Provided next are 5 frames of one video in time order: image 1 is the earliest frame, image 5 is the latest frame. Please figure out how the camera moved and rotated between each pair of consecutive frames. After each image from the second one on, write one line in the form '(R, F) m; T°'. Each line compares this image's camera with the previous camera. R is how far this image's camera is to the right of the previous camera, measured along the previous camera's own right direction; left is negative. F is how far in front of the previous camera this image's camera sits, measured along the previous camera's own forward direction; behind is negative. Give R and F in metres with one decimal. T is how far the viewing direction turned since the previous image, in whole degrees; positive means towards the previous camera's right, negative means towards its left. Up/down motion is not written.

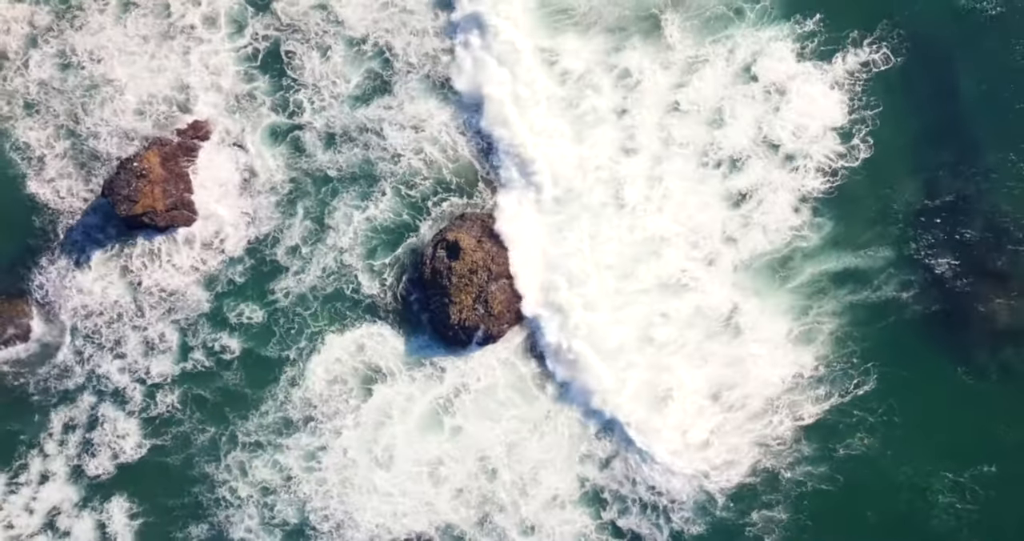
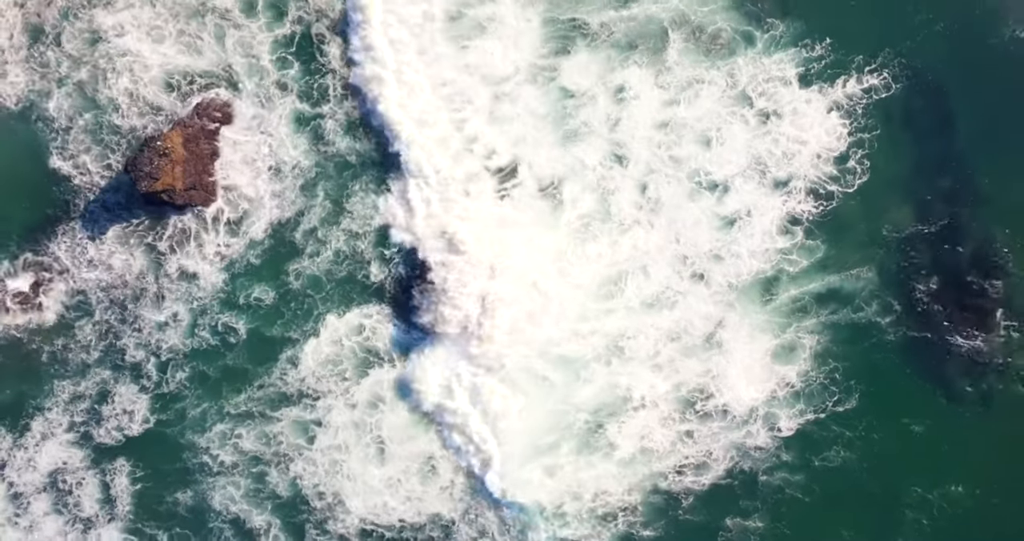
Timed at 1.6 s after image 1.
(+0.8, -0.7) m; -2°
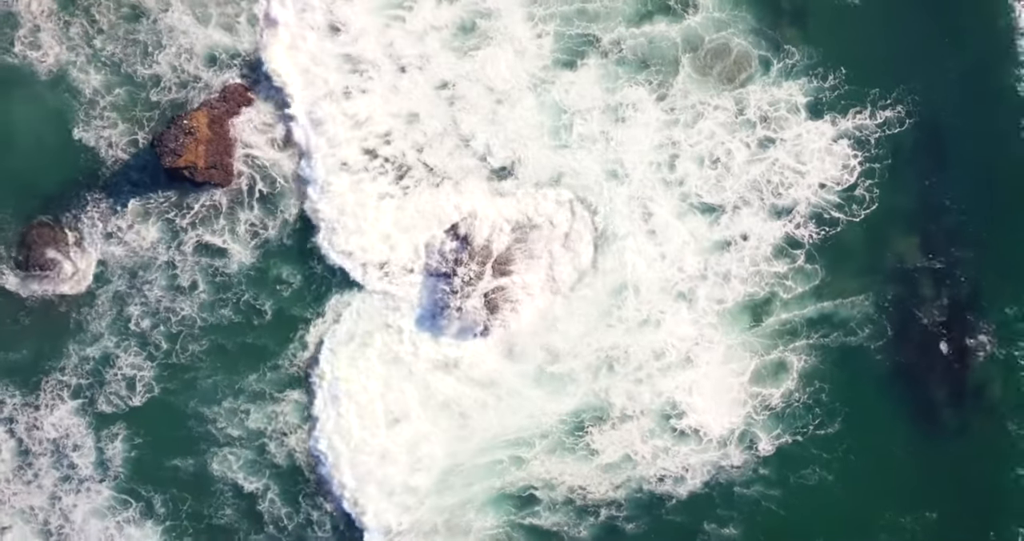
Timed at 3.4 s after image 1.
(+0.4, -0.8) m; -1°
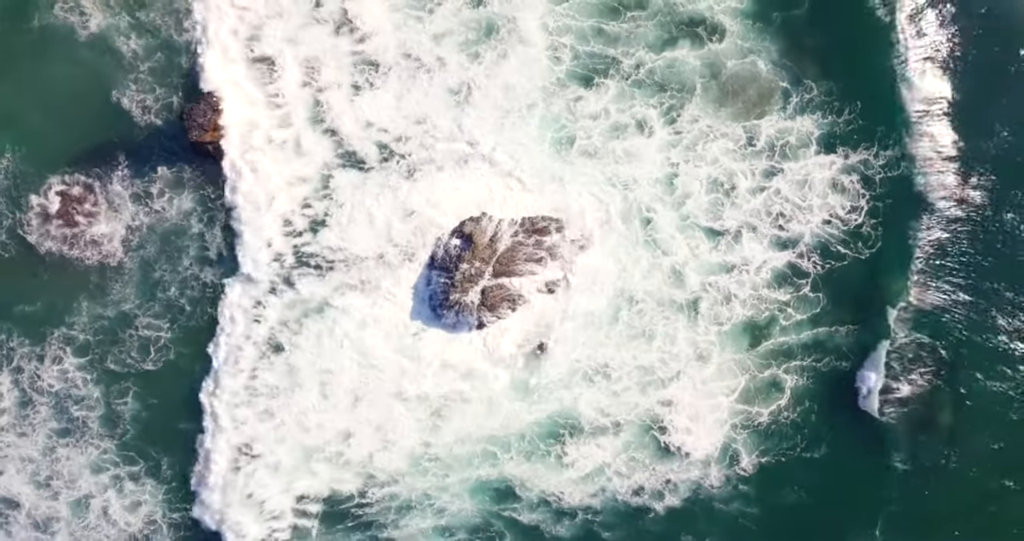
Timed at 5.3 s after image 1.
(+0.3, -0.7) m; -1°
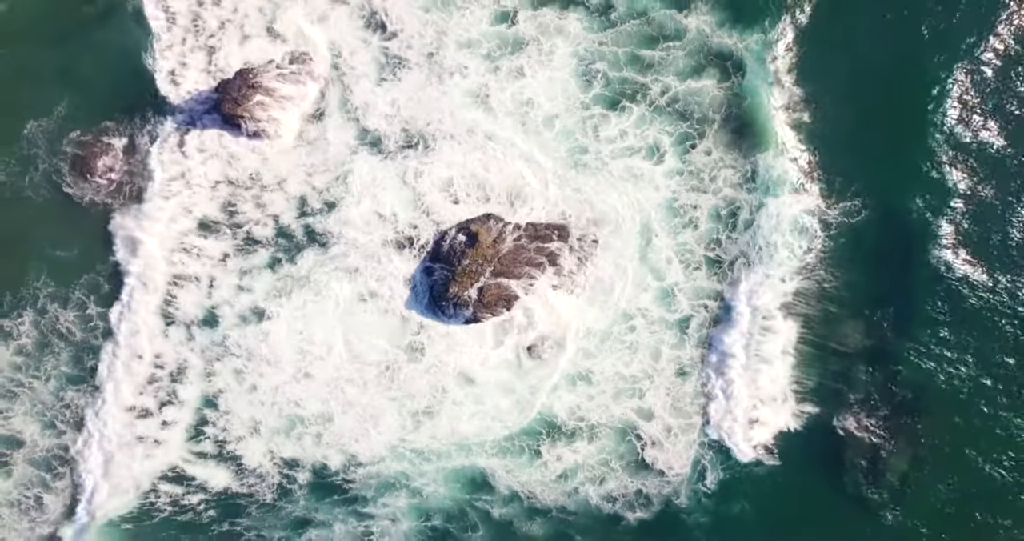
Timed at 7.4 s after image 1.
(+0.6, -1.0) m; -1°
